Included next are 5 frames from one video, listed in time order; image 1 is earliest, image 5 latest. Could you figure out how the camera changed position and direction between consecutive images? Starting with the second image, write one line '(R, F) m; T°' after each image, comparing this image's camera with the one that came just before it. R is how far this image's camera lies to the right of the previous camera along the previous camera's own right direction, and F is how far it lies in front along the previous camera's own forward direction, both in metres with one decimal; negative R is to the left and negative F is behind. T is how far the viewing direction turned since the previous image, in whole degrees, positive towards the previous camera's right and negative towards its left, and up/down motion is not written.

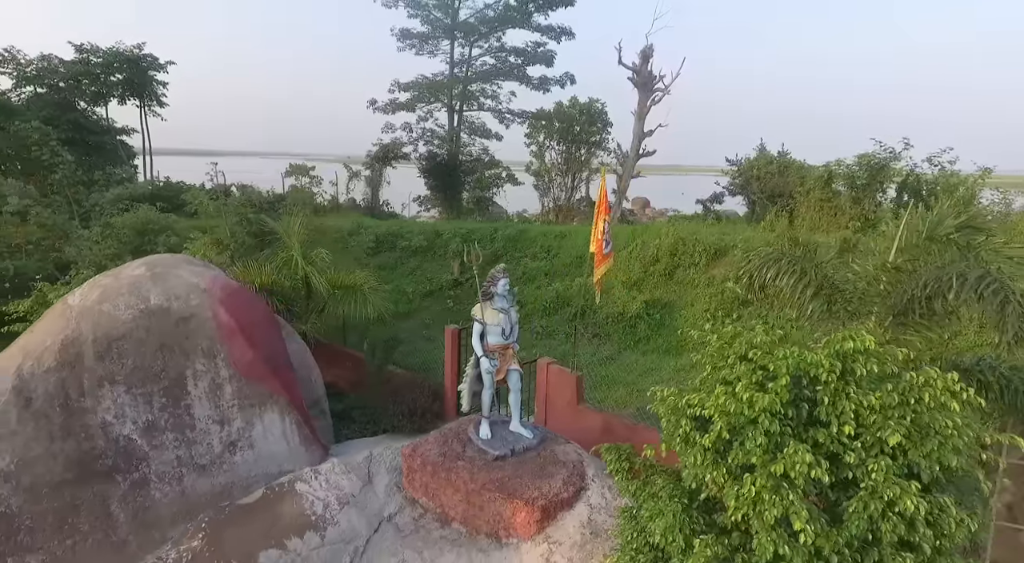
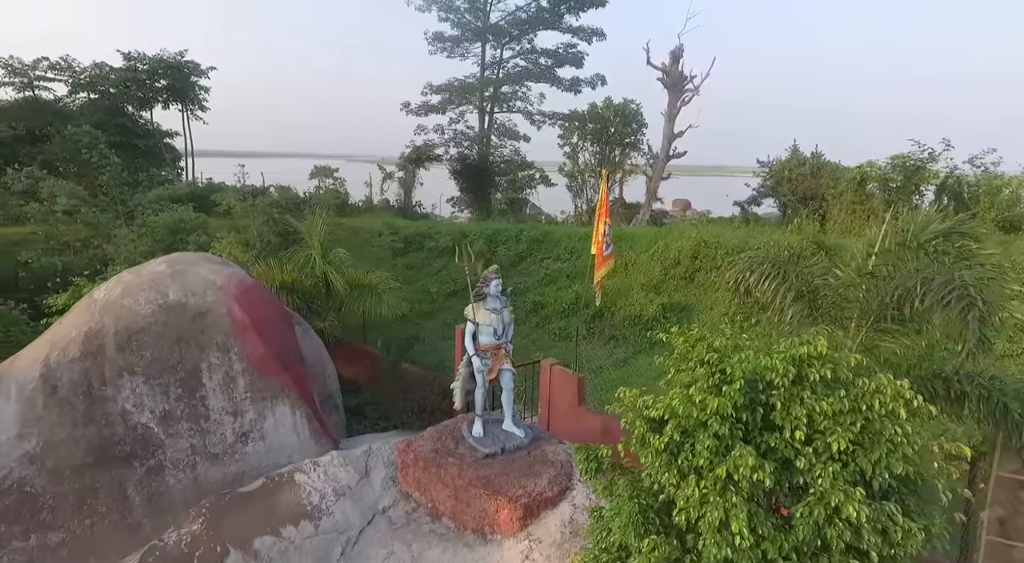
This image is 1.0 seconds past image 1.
(+0.4, -0.1) m; -4°
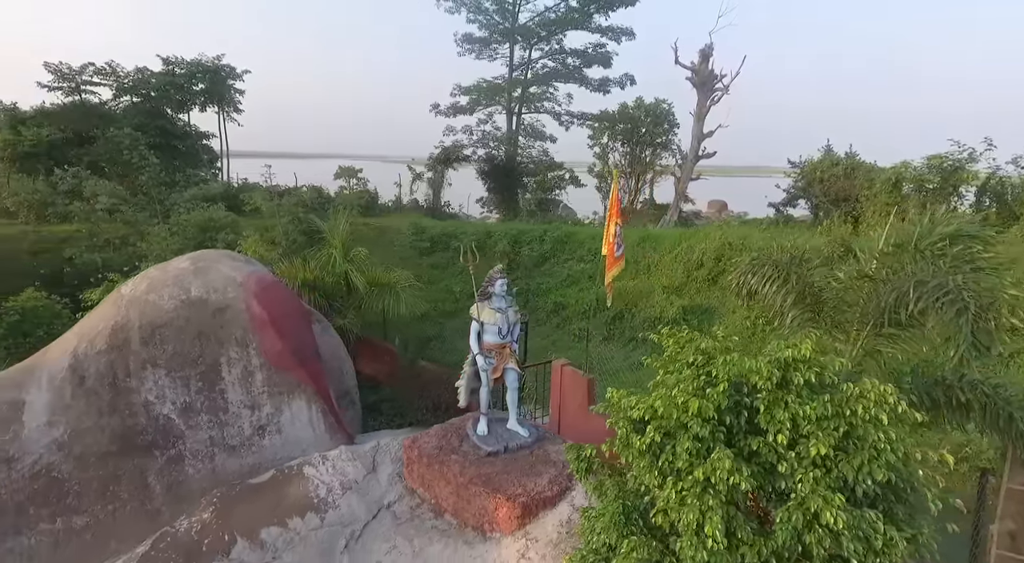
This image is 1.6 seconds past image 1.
(+0.2, 0.0) m; -3°
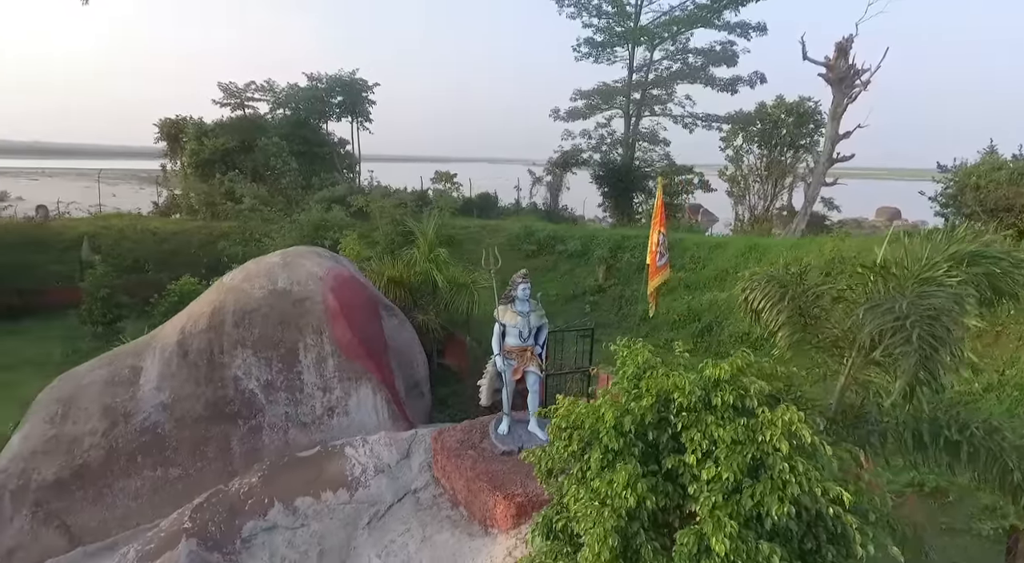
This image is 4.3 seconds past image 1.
(+1.0, 0.0) m; -13°
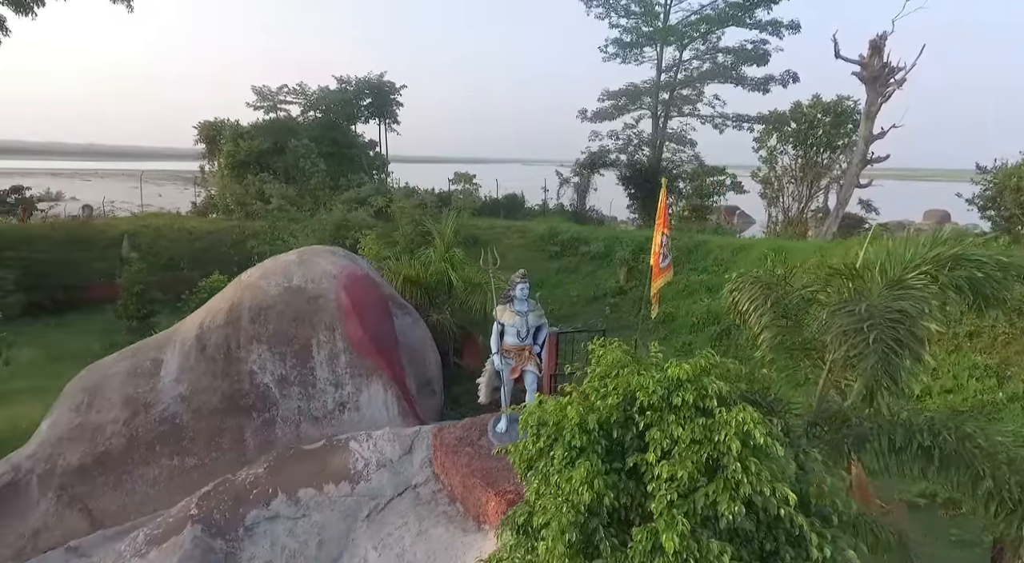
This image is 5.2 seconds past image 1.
(+0.3, 0.0) m; -3°
